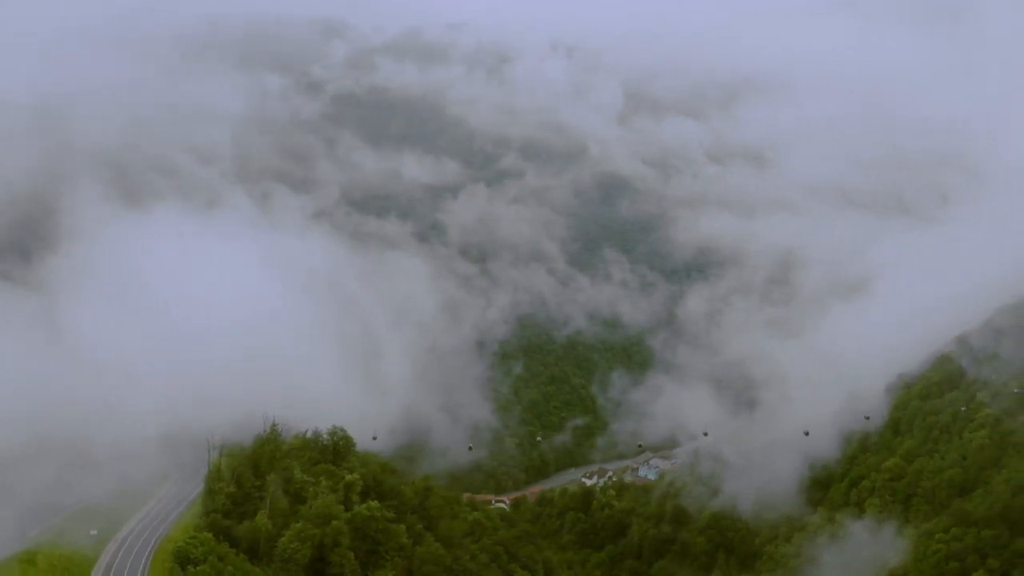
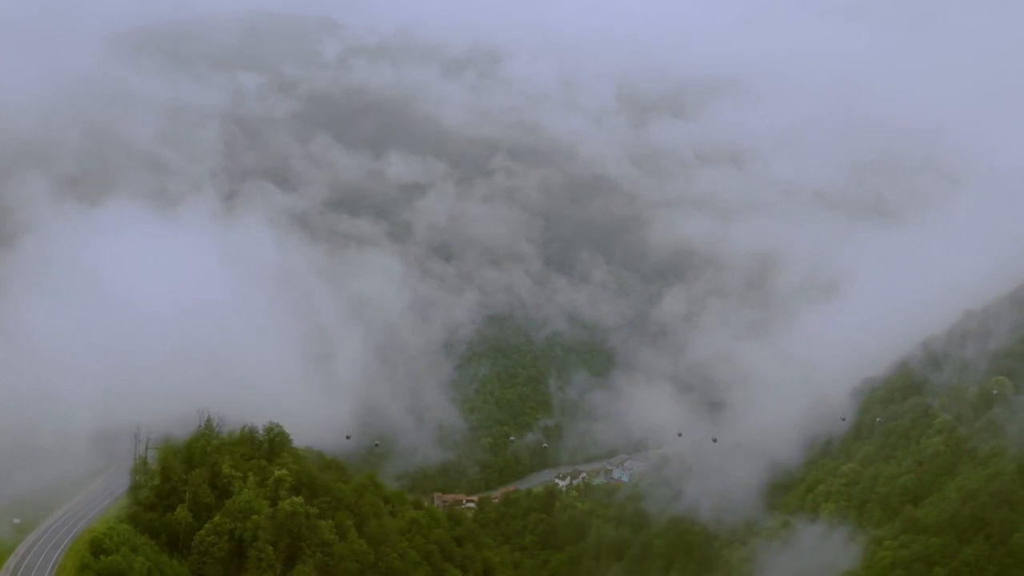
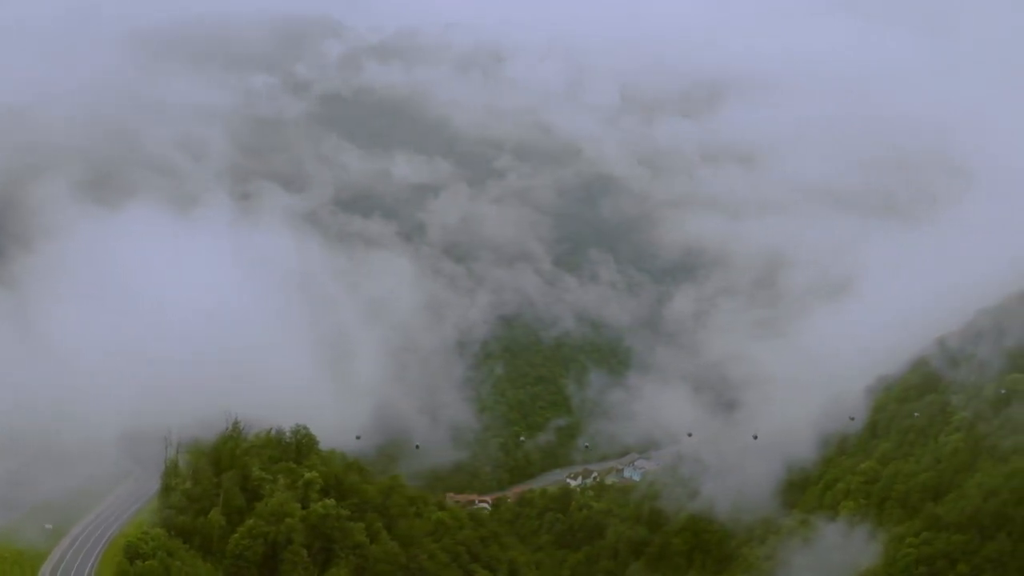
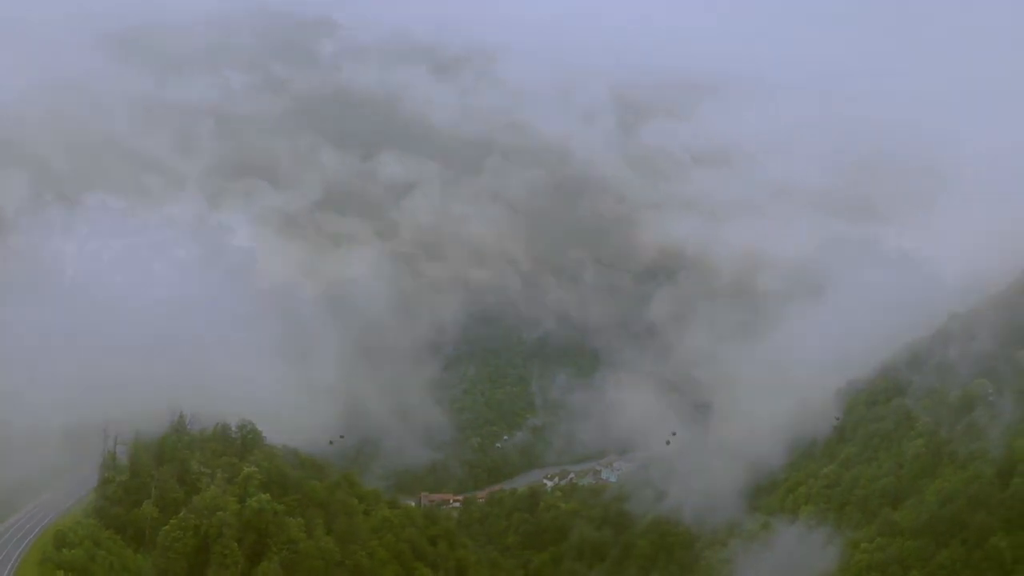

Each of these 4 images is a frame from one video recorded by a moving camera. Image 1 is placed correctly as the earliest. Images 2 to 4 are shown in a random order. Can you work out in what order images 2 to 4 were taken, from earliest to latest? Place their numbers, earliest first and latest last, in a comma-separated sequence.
3, 2, 4
